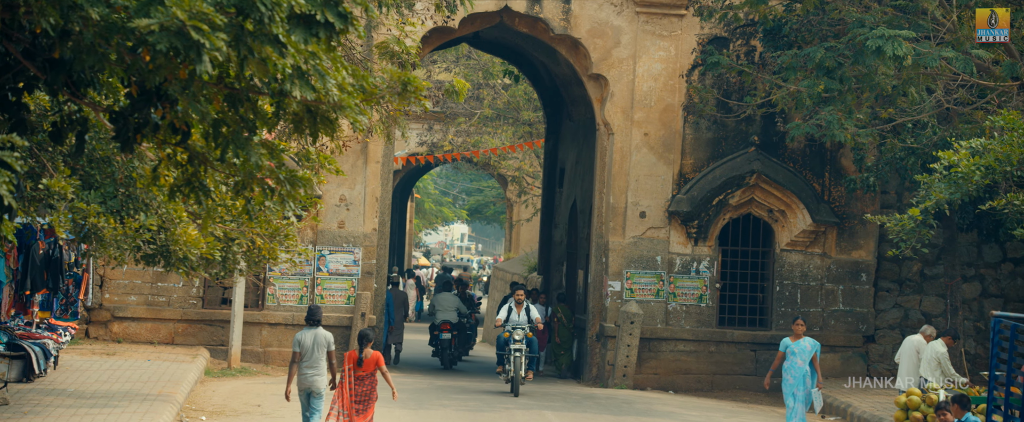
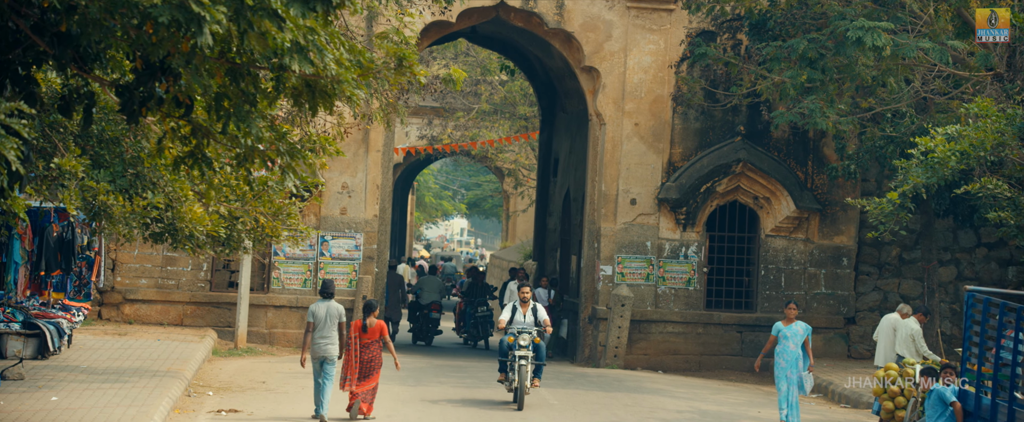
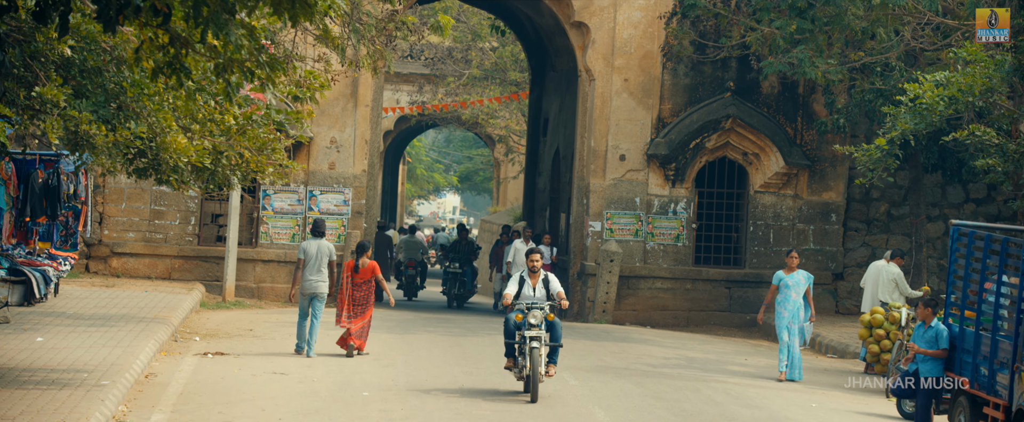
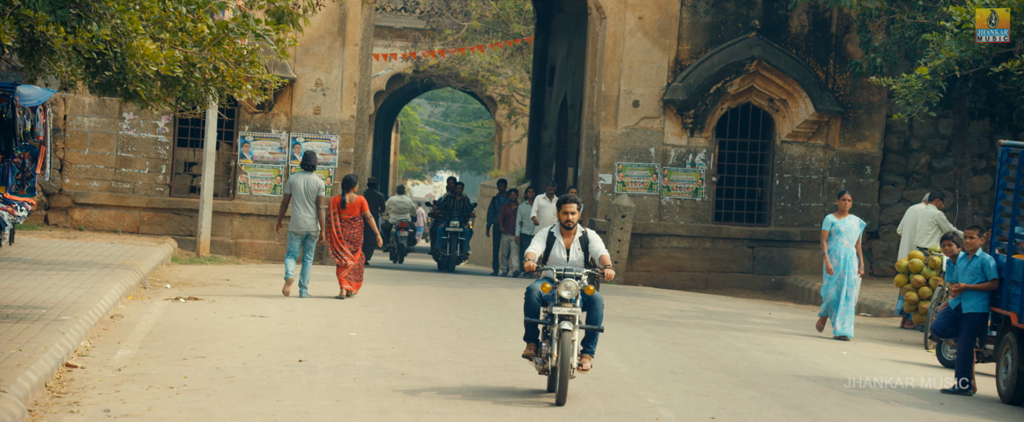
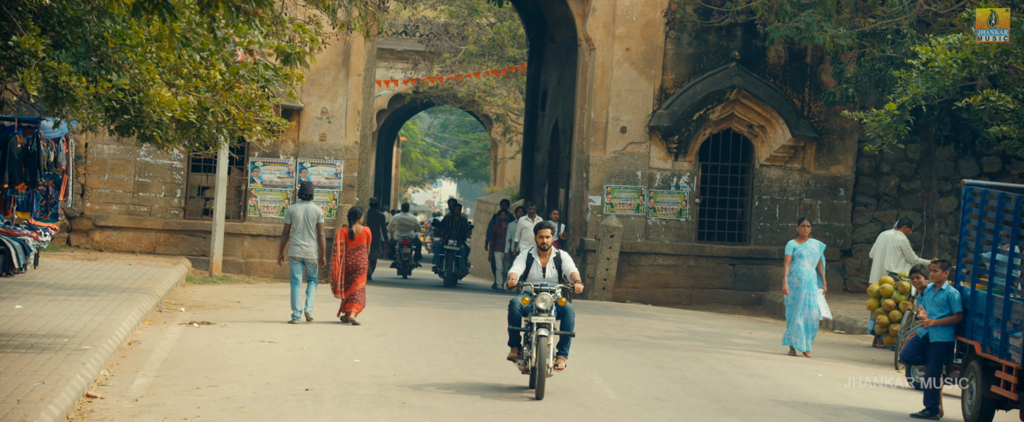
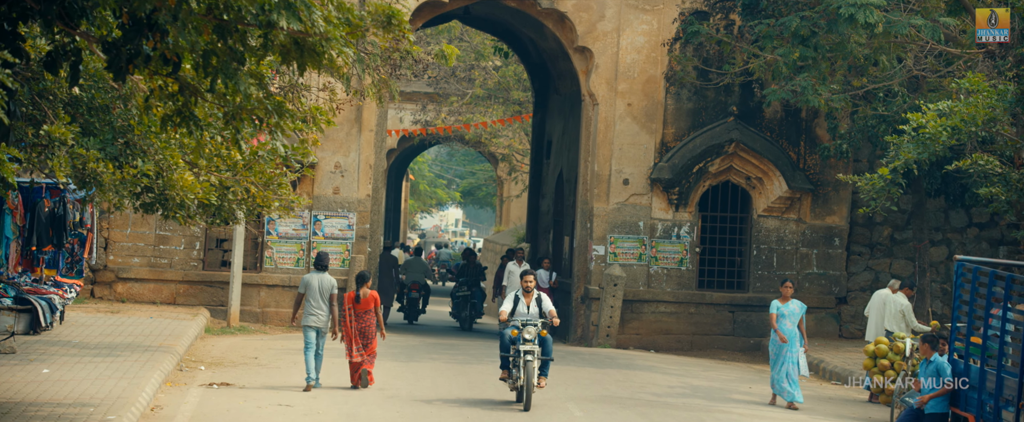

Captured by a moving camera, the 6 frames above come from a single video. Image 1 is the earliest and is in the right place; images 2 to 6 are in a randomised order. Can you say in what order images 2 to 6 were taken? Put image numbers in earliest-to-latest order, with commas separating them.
2, 6, 3, 5, 4
